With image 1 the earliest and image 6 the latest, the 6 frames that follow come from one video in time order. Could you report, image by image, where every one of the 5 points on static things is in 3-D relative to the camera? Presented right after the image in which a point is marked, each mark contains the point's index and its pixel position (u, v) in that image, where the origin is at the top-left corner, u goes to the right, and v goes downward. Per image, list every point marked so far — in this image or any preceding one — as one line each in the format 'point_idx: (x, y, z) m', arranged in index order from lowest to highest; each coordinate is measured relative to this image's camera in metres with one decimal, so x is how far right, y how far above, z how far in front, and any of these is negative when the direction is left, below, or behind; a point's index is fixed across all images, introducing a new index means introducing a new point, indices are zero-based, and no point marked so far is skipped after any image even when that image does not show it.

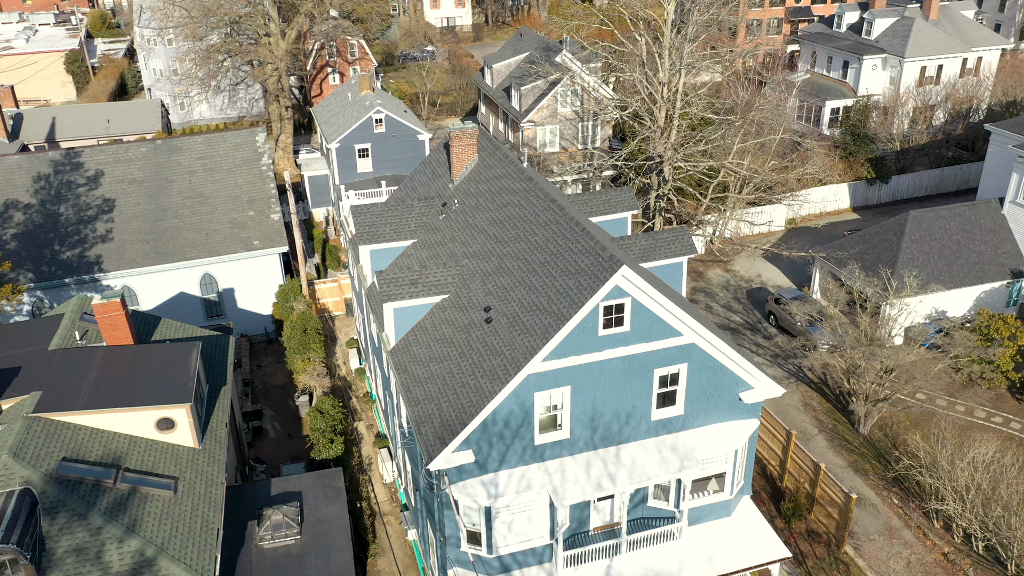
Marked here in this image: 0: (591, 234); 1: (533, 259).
0: (+1.7, +1.2, +18.3) m
1: (+0.5, +0.6, +19.3) m
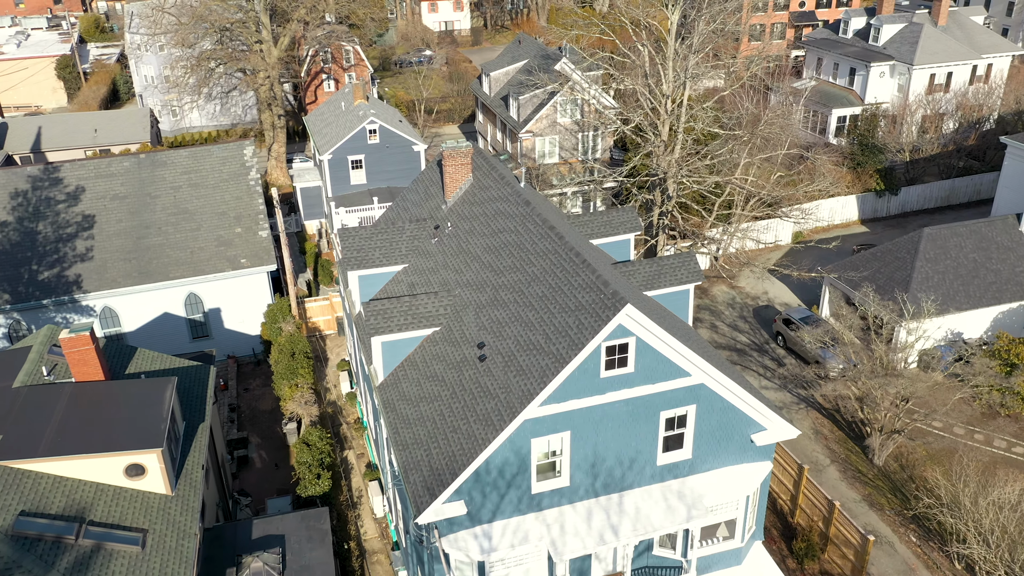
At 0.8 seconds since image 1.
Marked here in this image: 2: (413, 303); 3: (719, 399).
0: (+1.6, +0.4, +17.0) m
1: (+0.4, -0.1, +18.0) m
2: (-2.3, -0.3, +19.8) m
3: (+4.3, -2.3, +17.6) m
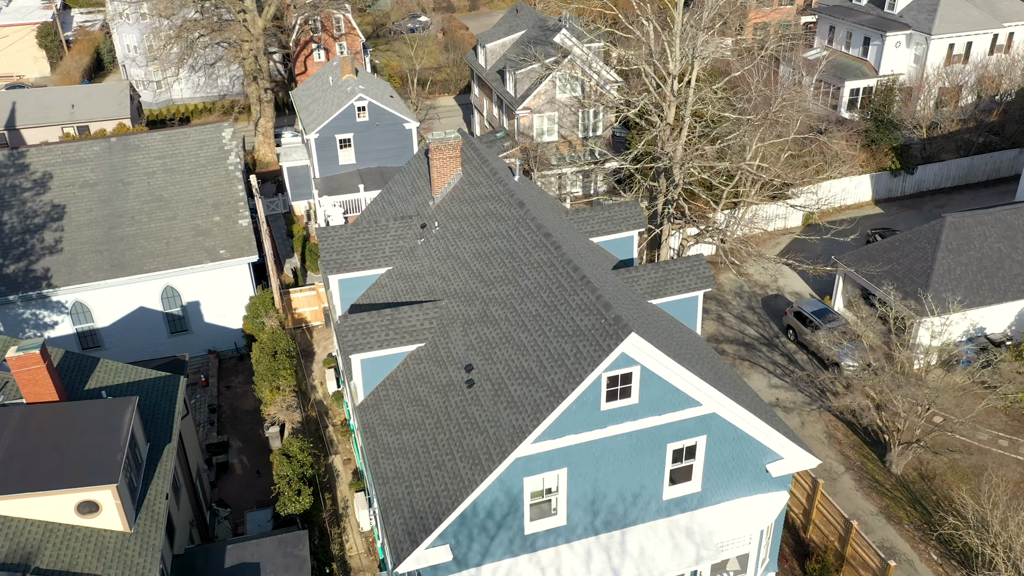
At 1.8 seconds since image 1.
0: (+1.4, +0.1, +15.1) m
1: (+0.2, -0.4, +16.2) m
2: (-2.5, -0.6, +18.0) m
3: (+4.2, -2.7, +15.9) m
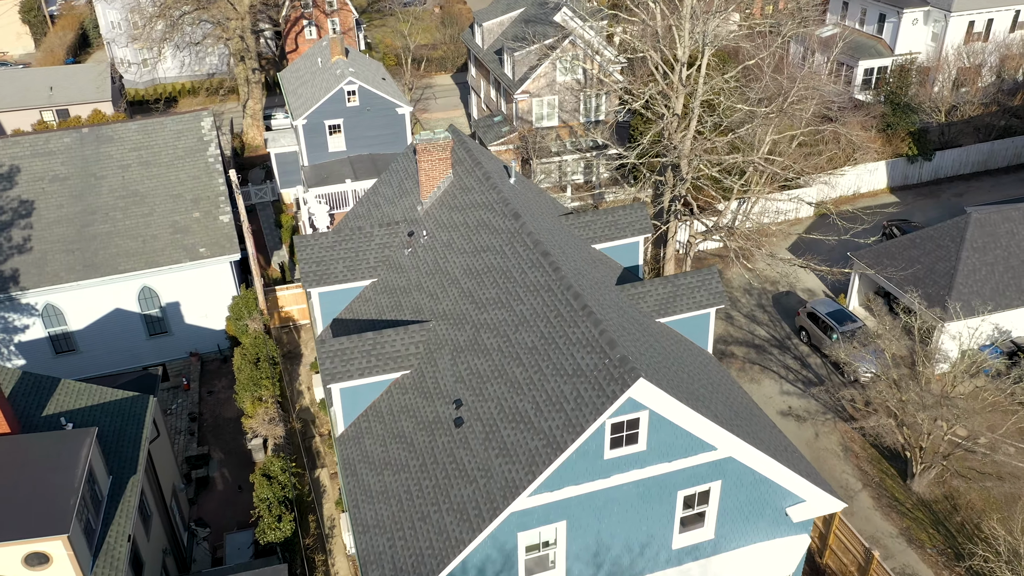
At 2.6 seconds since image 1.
0: (+1.3, -0.5, +13.5) m
1: (+0.1, -0.9, +14.6) m
2: (-2.6, -1.0, +16.4) m
3: (+4.1, -3.1, +14.3) m
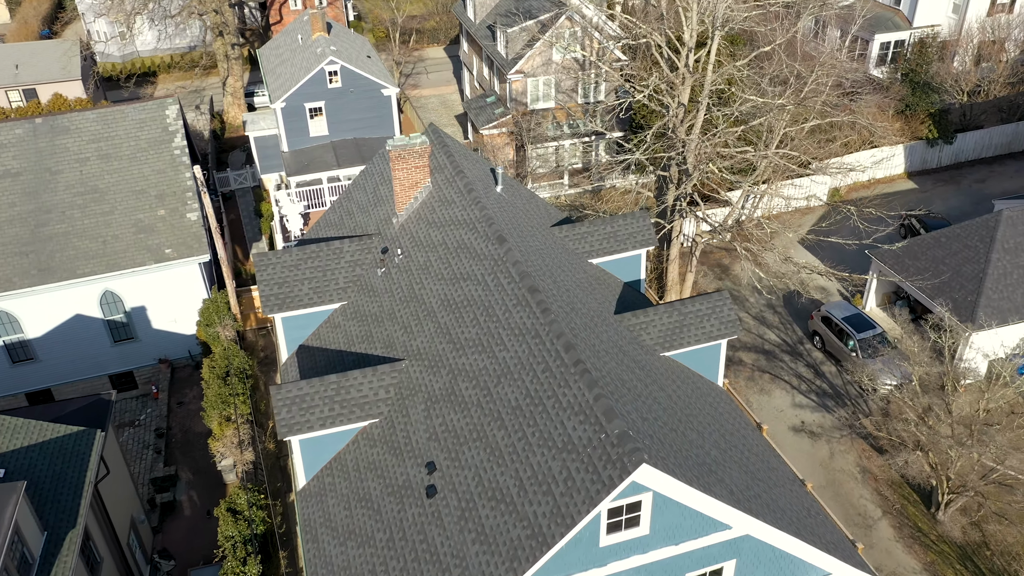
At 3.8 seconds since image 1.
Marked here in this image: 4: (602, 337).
0: (+1.0, -1.2, +11.4) m
1: (-0.2, -1.6, +12.5) m
2: (-2.9, -1.6, +14.3) m
3: (+3.8, -3.8, +12.4) m
4: (+1.5, -0.8, +13.6) m
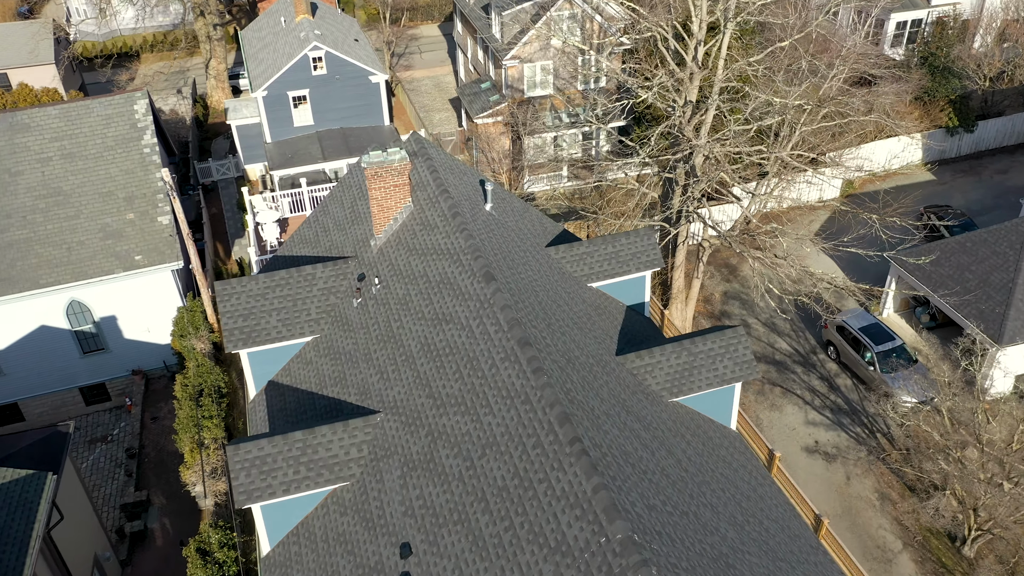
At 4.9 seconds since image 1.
0: (+0.9, -2.0, +9.7) m
1: (-0.4, -2.3, +10.9) m
2: (-3.1, -2.3, +12.7) m
3: (+3.6, -4.6, +10.8) m
4: (+1.3, -1.5, +11.9) m
